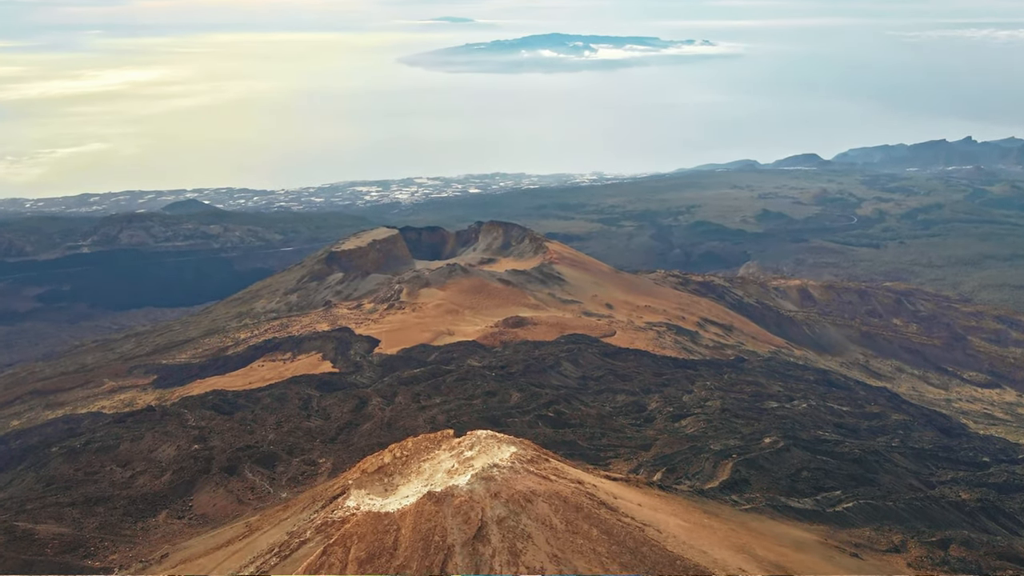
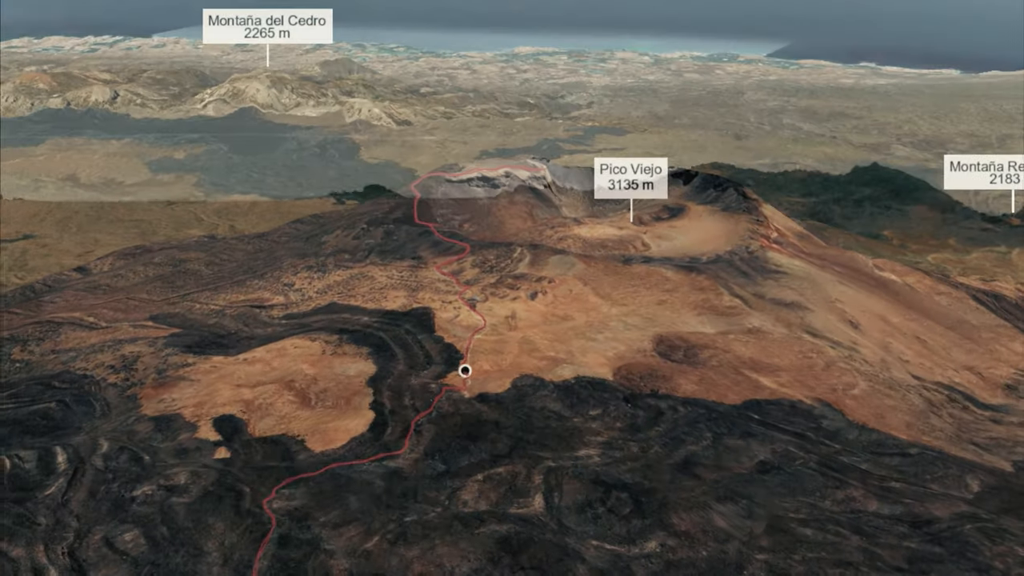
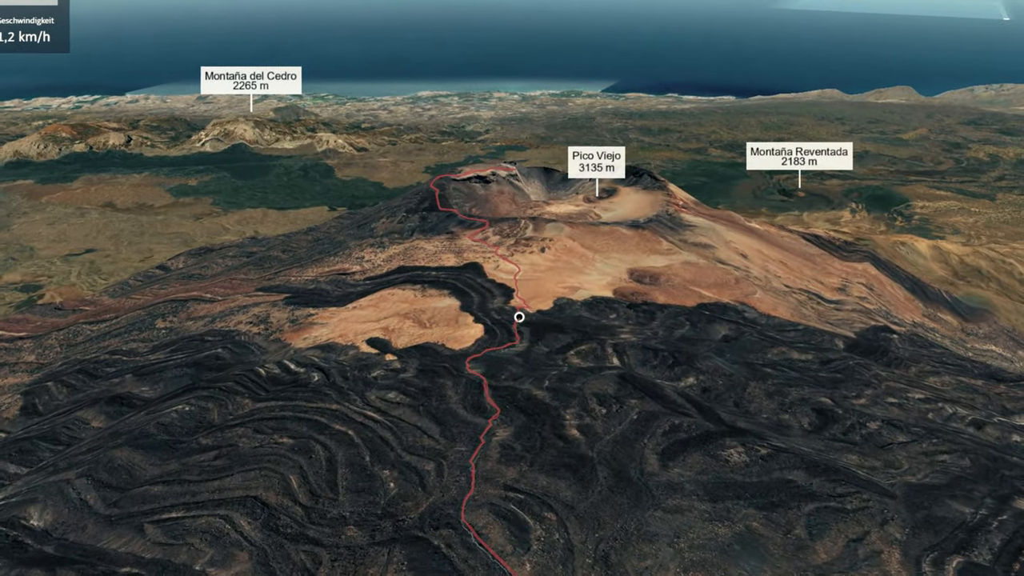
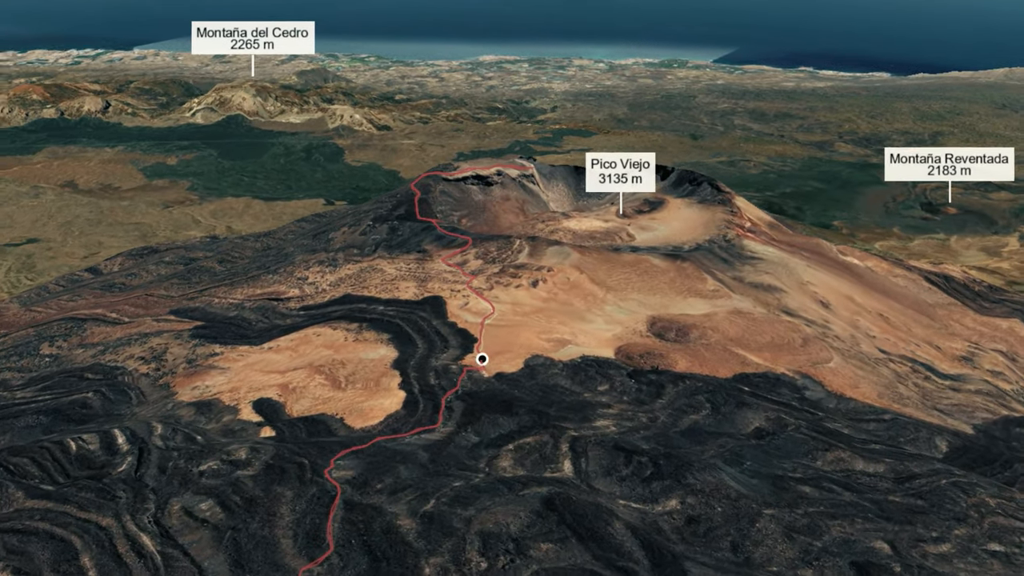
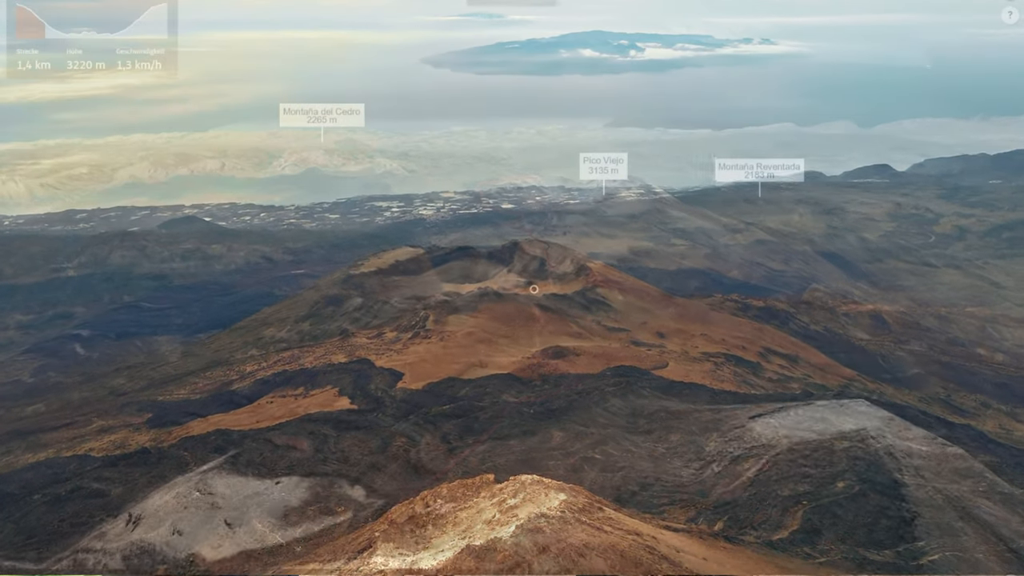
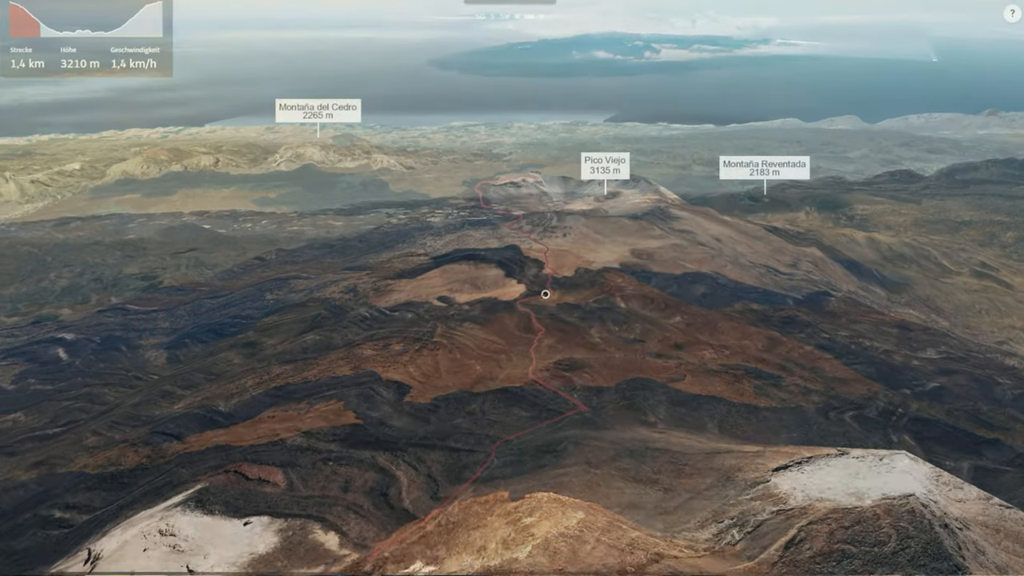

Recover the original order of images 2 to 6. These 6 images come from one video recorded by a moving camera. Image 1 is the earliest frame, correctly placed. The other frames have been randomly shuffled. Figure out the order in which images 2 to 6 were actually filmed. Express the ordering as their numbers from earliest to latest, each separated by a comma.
5, 6, 3, 4, 2
